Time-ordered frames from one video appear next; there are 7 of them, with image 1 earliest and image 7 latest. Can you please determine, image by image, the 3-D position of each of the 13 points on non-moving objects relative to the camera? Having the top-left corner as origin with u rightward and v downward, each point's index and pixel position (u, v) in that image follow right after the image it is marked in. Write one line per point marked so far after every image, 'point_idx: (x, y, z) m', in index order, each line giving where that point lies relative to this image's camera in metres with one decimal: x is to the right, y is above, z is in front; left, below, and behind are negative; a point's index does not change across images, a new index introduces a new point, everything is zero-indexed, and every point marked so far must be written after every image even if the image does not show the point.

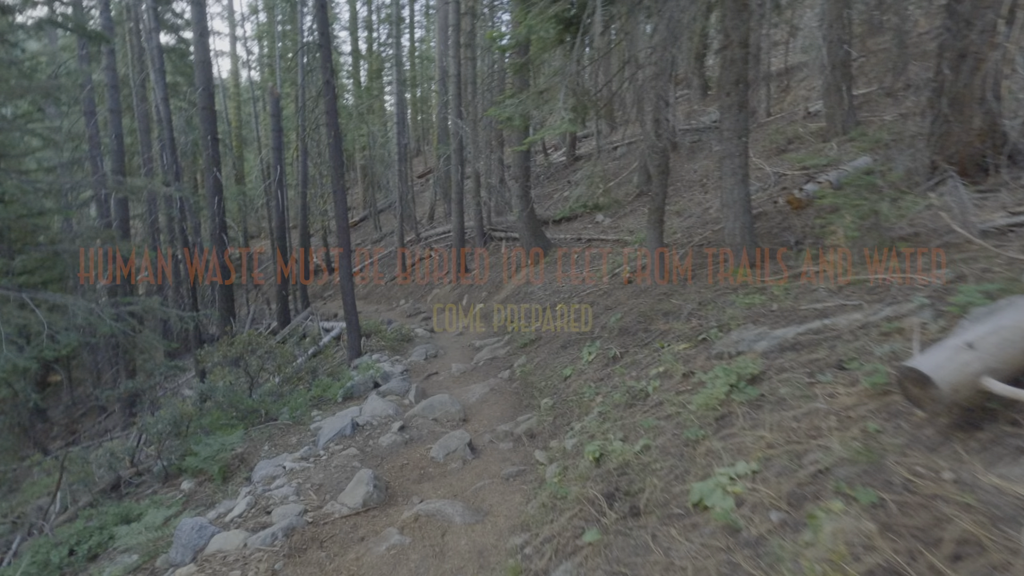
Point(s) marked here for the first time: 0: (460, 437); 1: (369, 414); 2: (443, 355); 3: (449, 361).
0: (-0.5, -1.5, +6.1) m
1: (-1.6, -1.4, +7.0) m
2: (-1.3, -1.3, +12.1) m
3: (-1.1, -1.4, +11.4) m
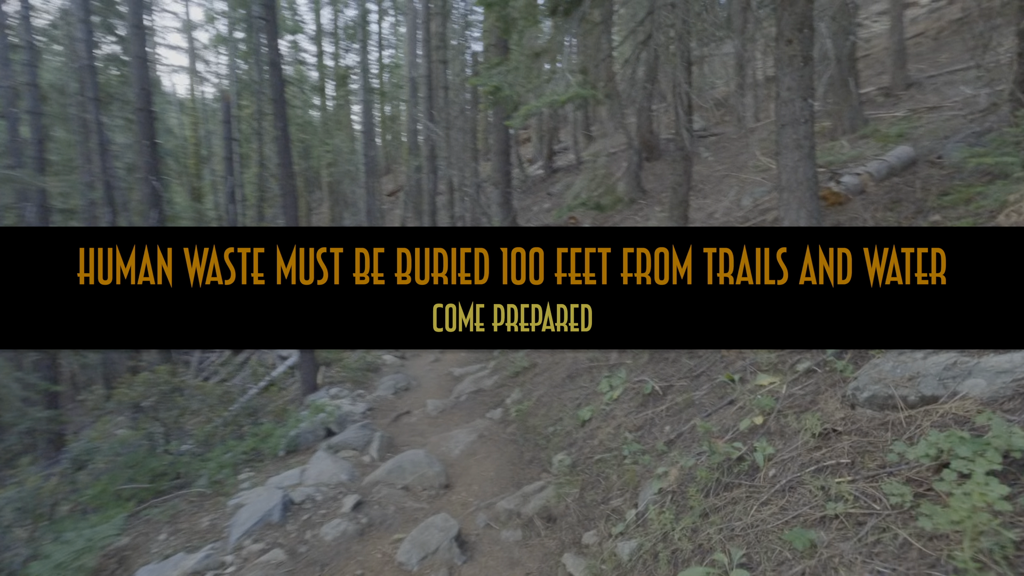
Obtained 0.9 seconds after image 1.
0: (-0.5, -1.6, +4.2) m
1: (-1.6, -1.6, +5.1) m
2: (-1.6, -1.6, +10.1) m
3: (-1.3, -1.6, +9.5) m
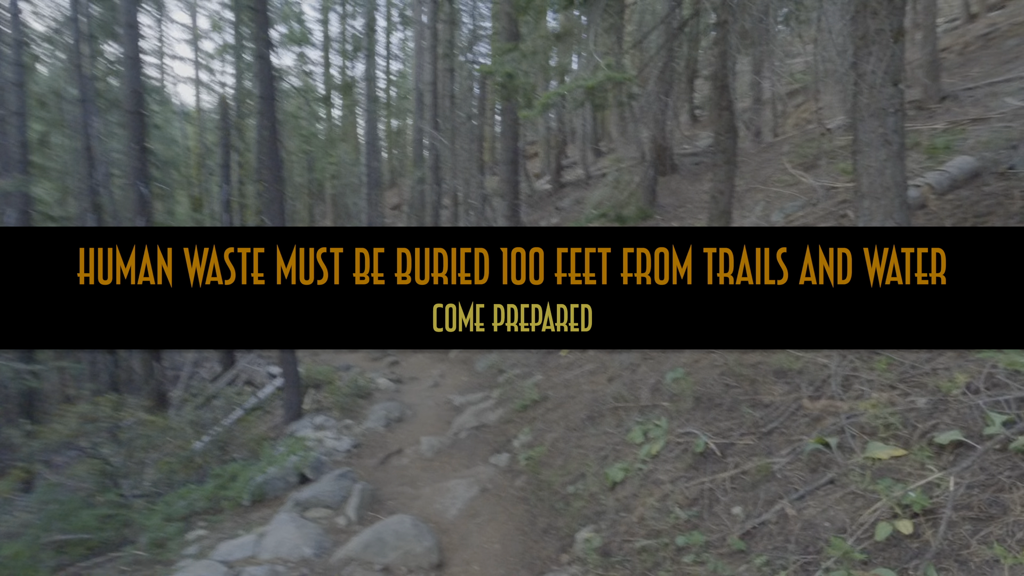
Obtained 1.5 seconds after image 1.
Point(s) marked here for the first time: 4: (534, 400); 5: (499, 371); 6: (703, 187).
0: (-0.4, -1.7, +3.1) m
1: (-1.6, -1.7, +4.0) m
2: (-1.5, -1.9, +9.1) m
3: (-1.3, -1.9, +8.4) m
4: (+0.3, -1.3, +7.4) m
5: (-0.2, -1.4, +10.4) m
6: (+5.2, +2.8, +17.0) m
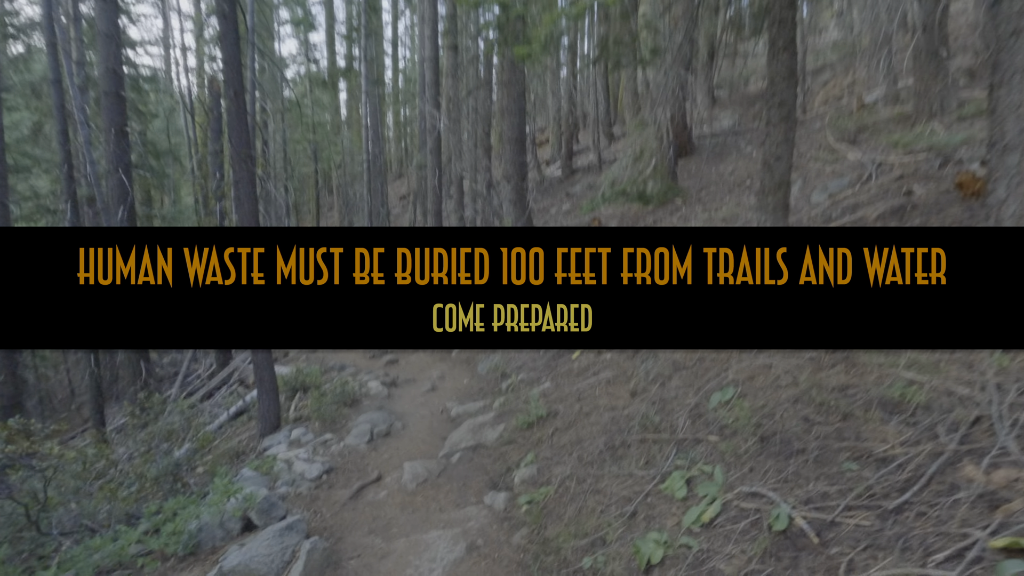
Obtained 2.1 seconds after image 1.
0: (-0.5, -1.7, +1.9) m
1: (-1.6, -1.7, +2.8) m
2: (-1.4, -1.8, +7.9) m
3: (-1.2, -1.8, +7.2) m
4: (+0.3, -1.3, +6.1) m
5: (-0.2, -1.3, +9.2) m
6: (+5.4, +3.0, +15.6) m
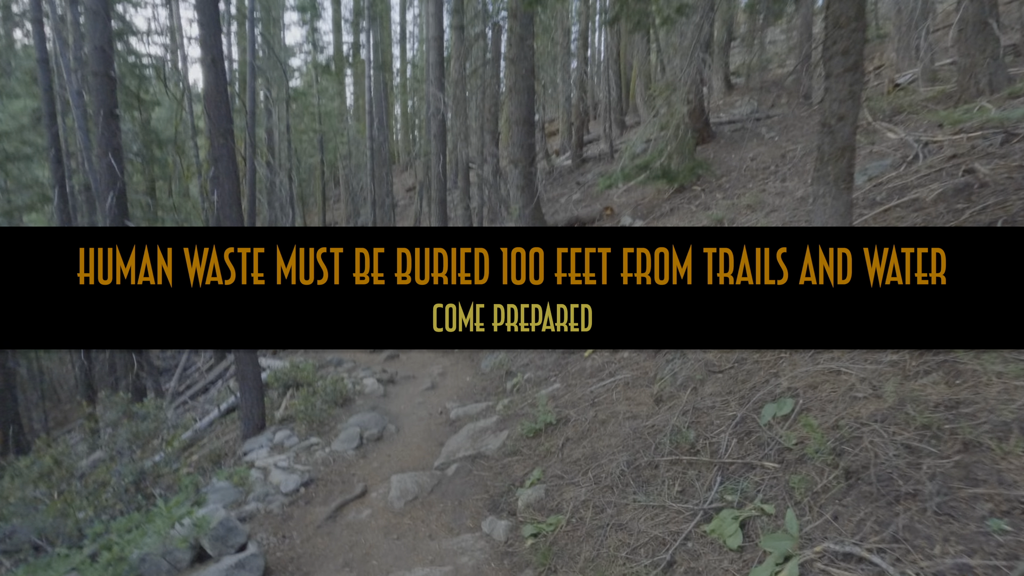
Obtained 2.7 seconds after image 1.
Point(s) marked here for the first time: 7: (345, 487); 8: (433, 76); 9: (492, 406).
0: (-0.5, -1.7, +1.2) m
1: (-1.6, -1.6, +2.0) m
2: (-1.4, -1.7, +7.1) m
3: (-1.2, -1.7, +6.4) m
4: (+0.3, -1.2, +5.4) m
5: (-0.1, -1.2, +8.4) m
6: (+5.6, +3.2, +14.7) m
7: (-1.5, -1.7, +5.5) m
8: (-2.1, +5.7, +16.8) m
9: (-0.2, -1.4, +7.3) m
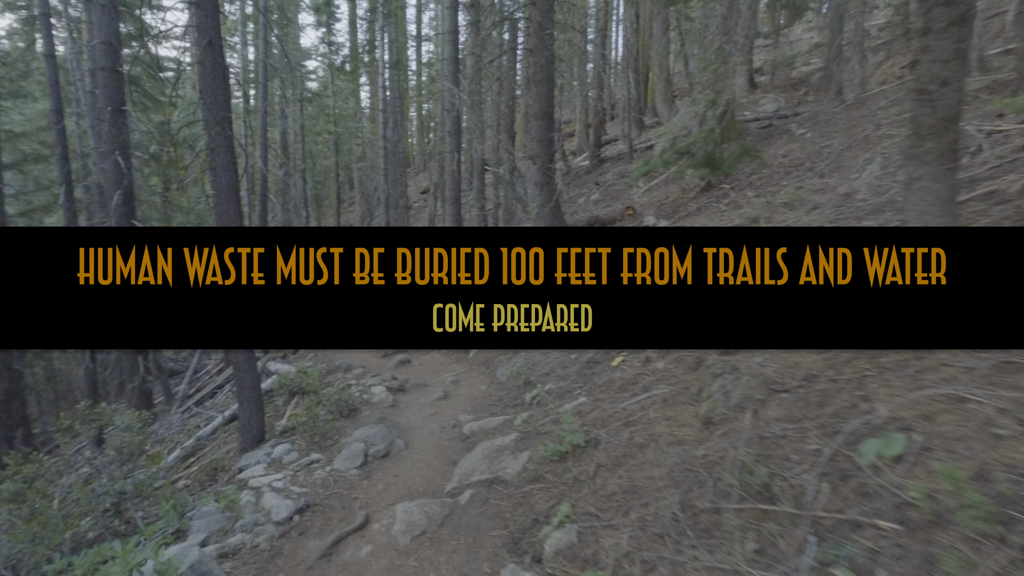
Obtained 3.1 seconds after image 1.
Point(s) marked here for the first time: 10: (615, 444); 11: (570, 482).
0: (-0.4, -1.7, +0.5) m
1: (-1.5, -1.6, +1.4) m
2: (-1.2, -1.7, +6.5) m
3: (-1.0, -1.7, +5.8) m
4: (+0.5, -1.2, +4.7) m
5: (+0.2, -1.2, +7.7) m
6: (+6.0, +3.1, +13.9) m
7: (-1.3, -1.8, +4.9) m
8: (-1.7, +5.7, +16.2) m
9: (0.0, -1.4, +6.6) m
10: (+0.7, -1.1, +4.4) m
11: (+0.4, -1.3, +4.3) m
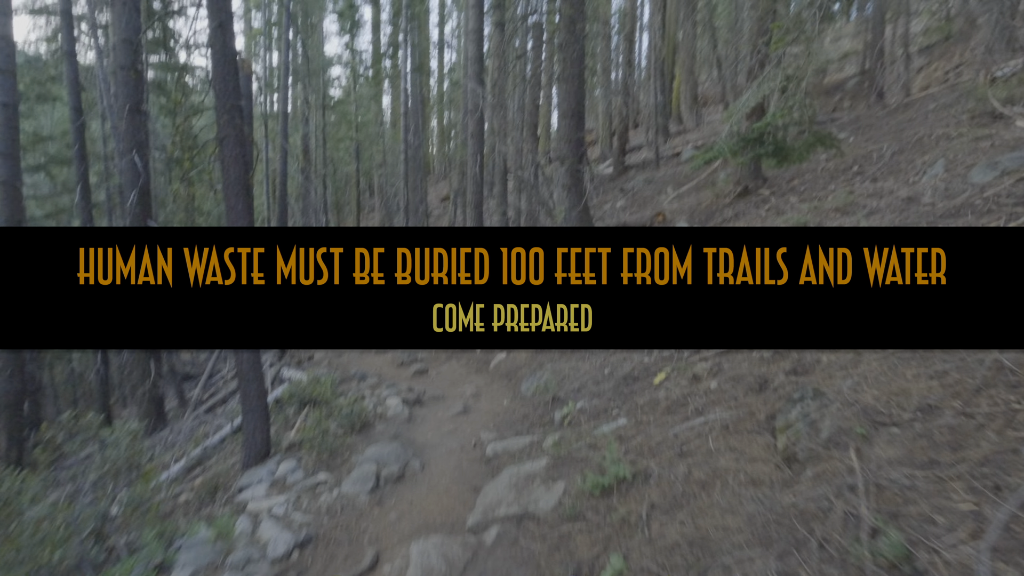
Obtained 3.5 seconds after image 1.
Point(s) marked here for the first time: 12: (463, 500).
0: (-0.3, -1.6, -0.2) m
1: (-1.4, -1.6, +0.8) m
2: (-0.9, -1.7, +5.8) m
3: (-0.7, -1.8, +5.1) m
4: (+0.7, -1.2, +4.0) m
5: (+0.5, -1.3, +7.1) m
6: (+6.5, +2.8, +13.1) m
7: (-1.1, -1.8, +4.2) m
8: (-1.0, +5.5, +15.7) m
9: (+0.3, -1.5, +5.9) m
10: (+0.9, -1.2, +3.7) m
11: (+0.6, -1.4, +3.6) m
12: (-0.4, -1.7, +5.1) m
